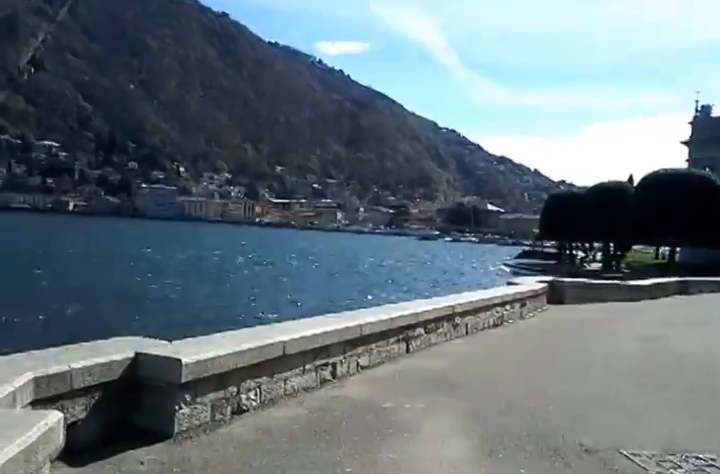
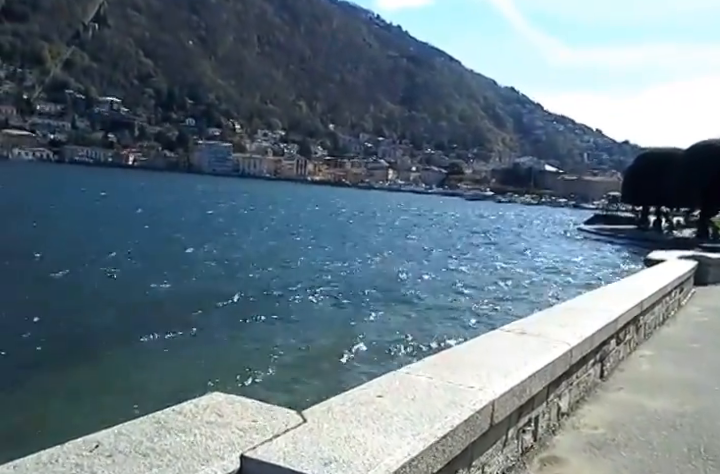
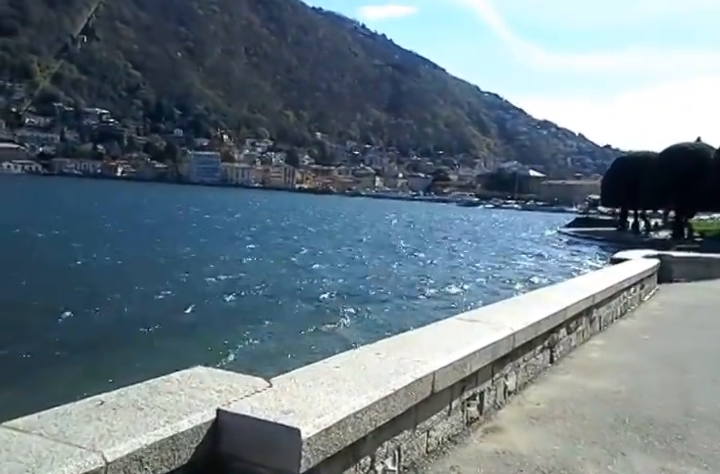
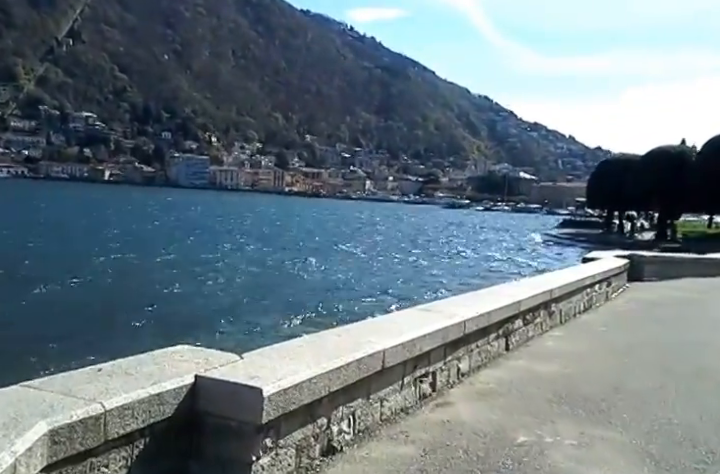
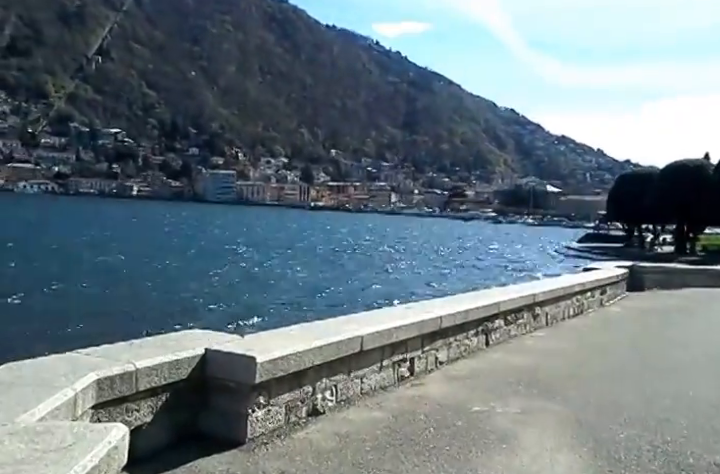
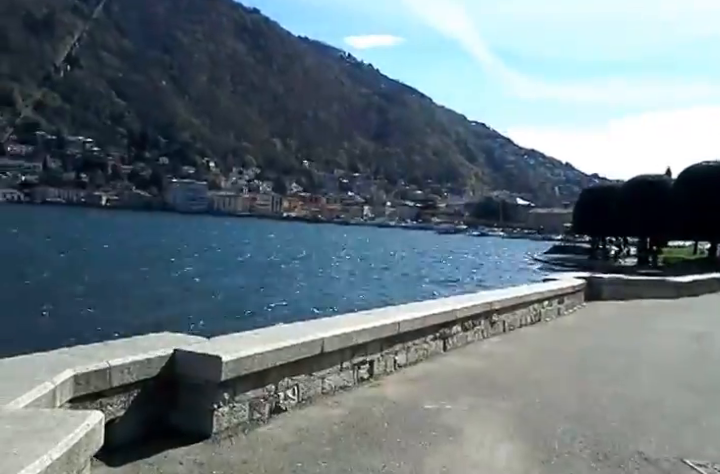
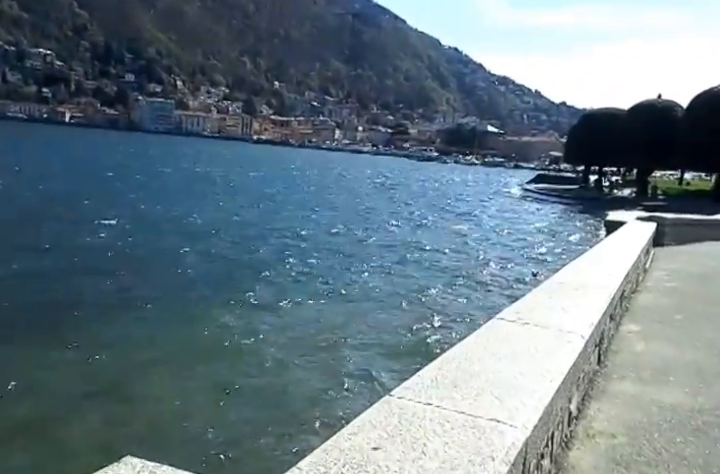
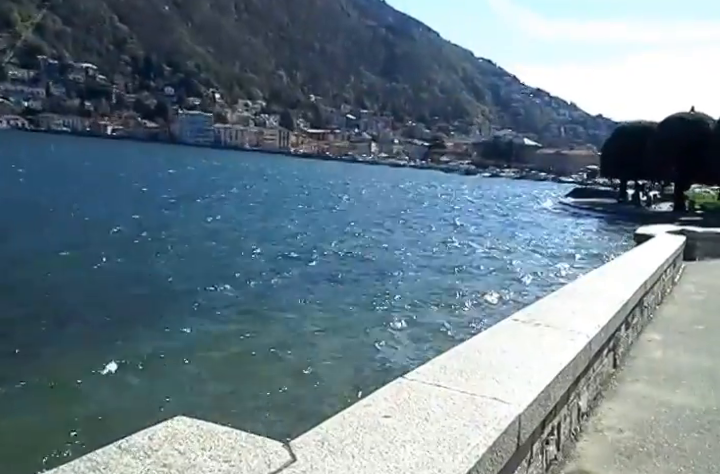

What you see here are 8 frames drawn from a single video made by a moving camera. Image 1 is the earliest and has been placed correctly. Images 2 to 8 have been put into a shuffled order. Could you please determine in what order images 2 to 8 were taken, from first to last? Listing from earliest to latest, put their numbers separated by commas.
6, 5, 4, 3, 2, 8, 7
